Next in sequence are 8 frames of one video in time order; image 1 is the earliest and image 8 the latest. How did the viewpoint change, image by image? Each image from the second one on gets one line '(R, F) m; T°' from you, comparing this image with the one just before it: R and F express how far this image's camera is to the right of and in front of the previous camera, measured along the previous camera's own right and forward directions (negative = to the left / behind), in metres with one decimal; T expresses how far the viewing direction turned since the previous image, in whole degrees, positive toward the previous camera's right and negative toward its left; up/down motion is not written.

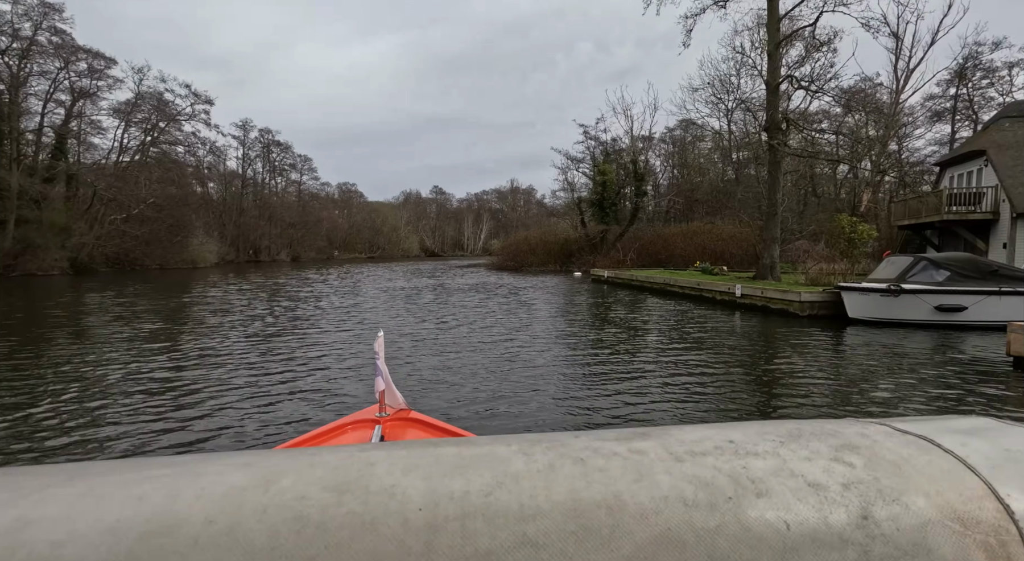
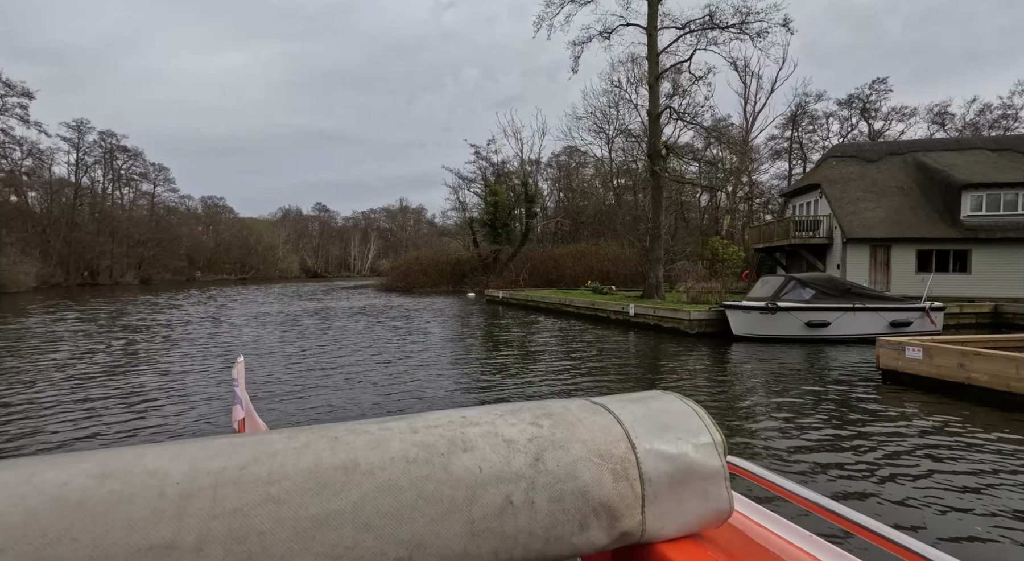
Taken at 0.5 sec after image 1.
(-1.4, -0.2) m; +13°
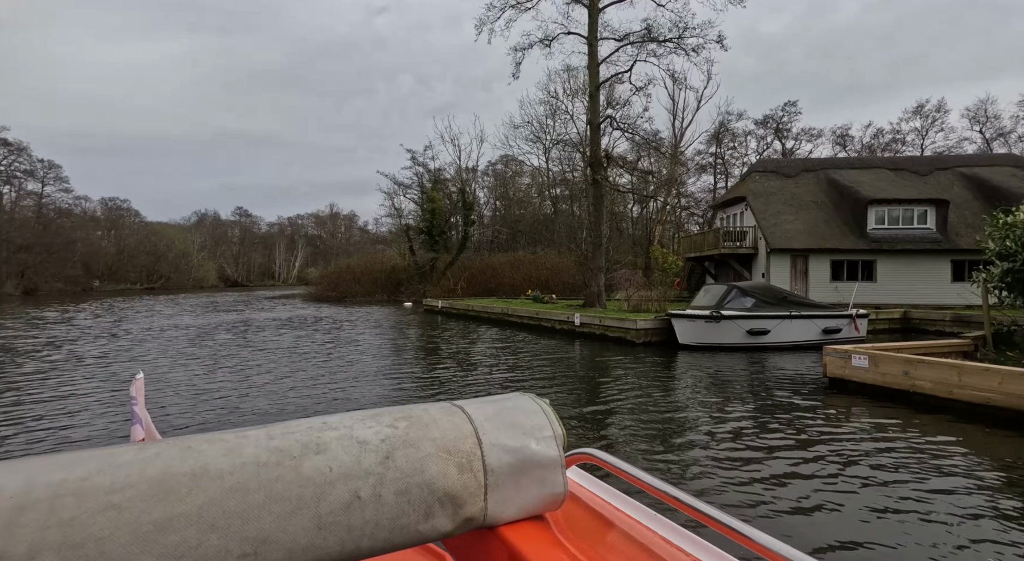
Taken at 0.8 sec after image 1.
(-1.0, +0.3) m; +8°
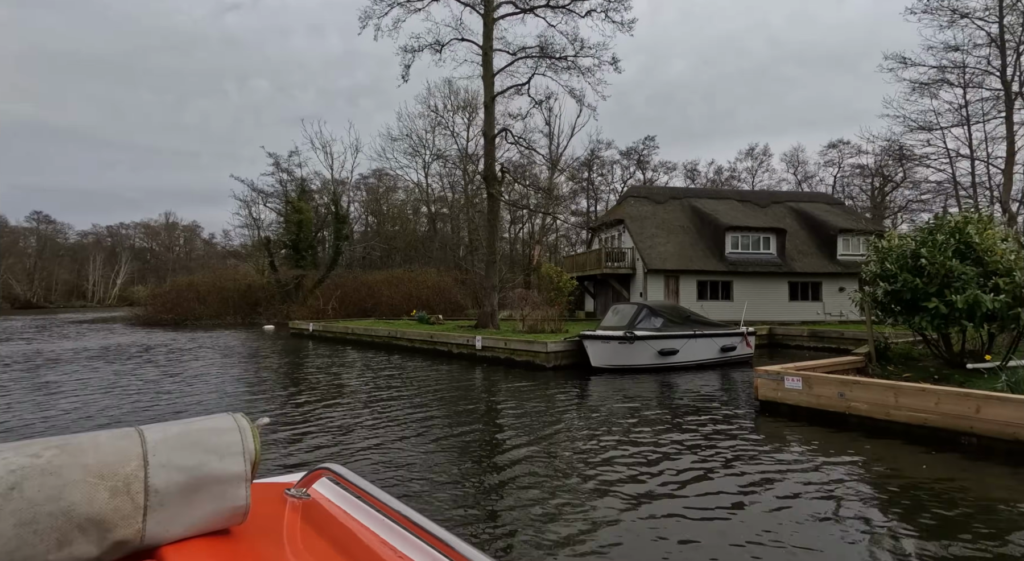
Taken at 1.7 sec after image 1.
(-1.7, +1.6) m; +16°
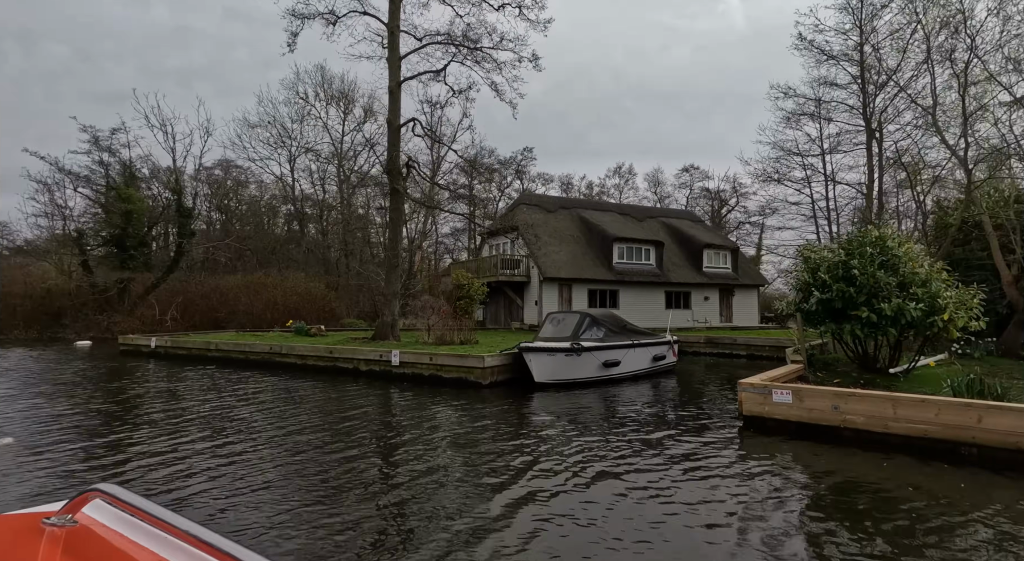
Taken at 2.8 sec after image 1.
(-2.1, +1.9) m; +15°
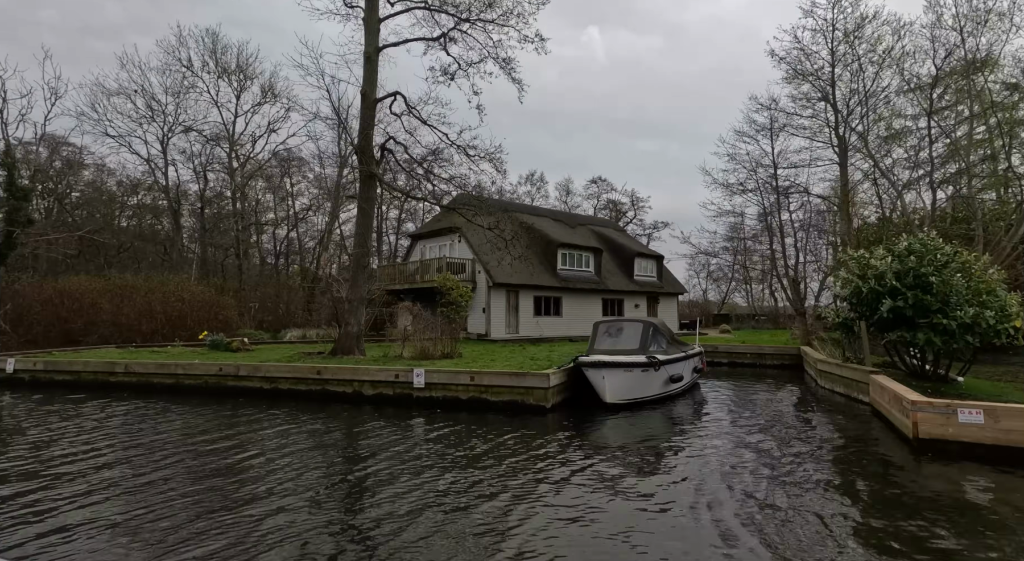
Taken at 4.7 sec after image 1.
(-3.9, +2.9) m; +14°
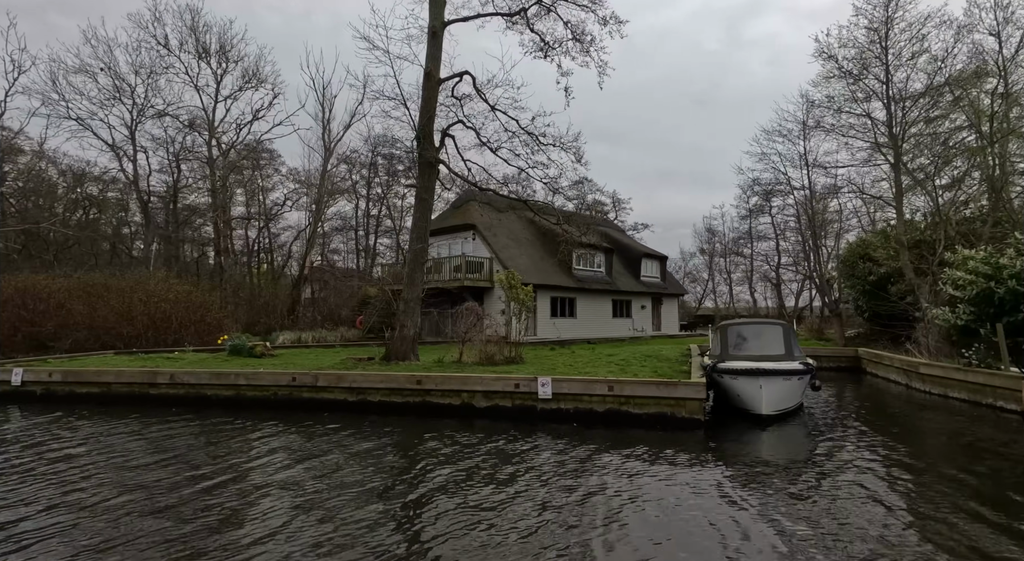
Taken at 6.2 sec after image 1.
(-3.3, +1.4) m; +6°
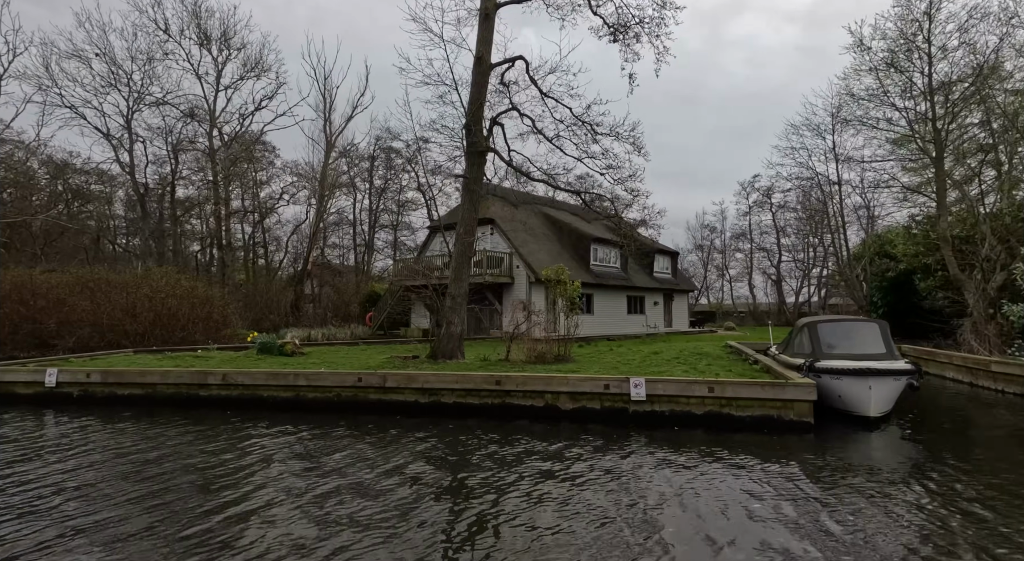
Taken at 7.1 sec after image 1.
(-1.8, +0.6) m; +2°
